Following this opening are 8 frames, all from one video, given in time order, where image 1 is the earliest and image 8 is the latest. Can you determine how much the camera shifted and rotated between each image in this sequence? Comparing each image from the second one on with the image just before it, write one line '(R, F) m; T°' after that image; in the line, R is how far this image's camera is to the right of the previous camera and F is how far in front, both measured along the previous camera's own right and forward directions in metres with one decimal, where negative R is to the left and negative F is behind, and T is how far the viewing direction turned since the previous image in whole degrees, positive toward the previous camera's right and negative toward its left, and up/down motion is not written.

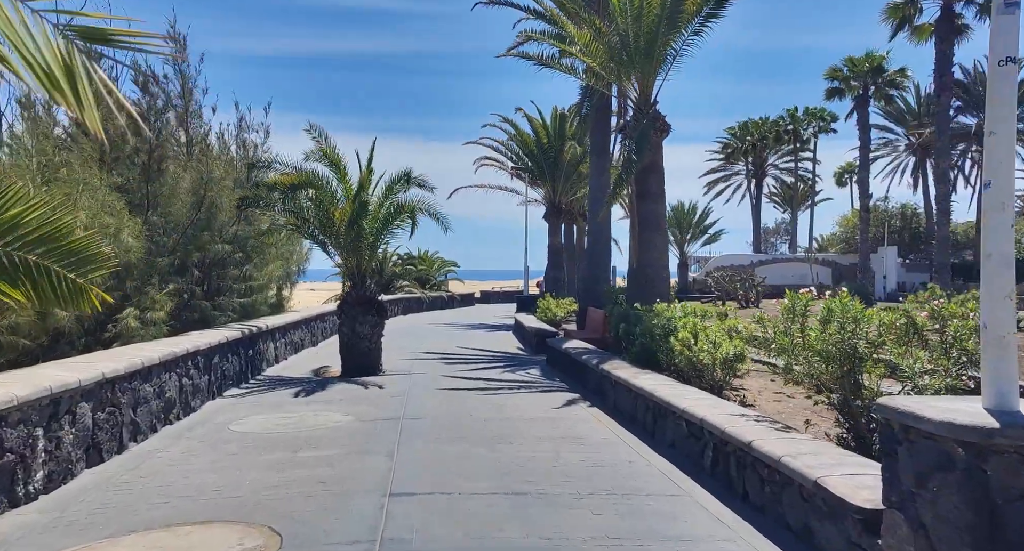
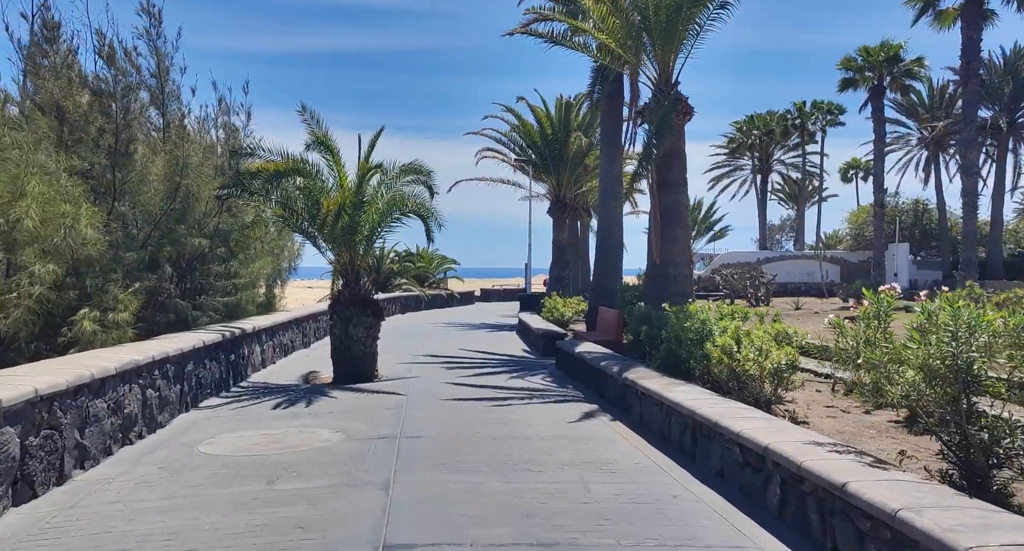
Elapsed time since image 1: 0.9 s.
(-0.2, +1.1) m; 0°
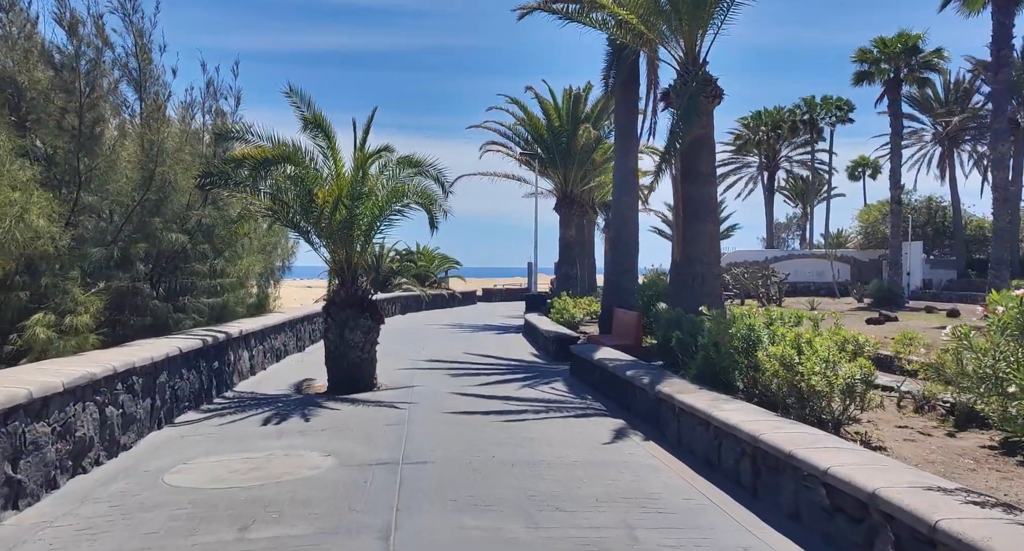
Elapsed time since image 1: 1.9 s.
(-0.2, +1.1) m; 0°
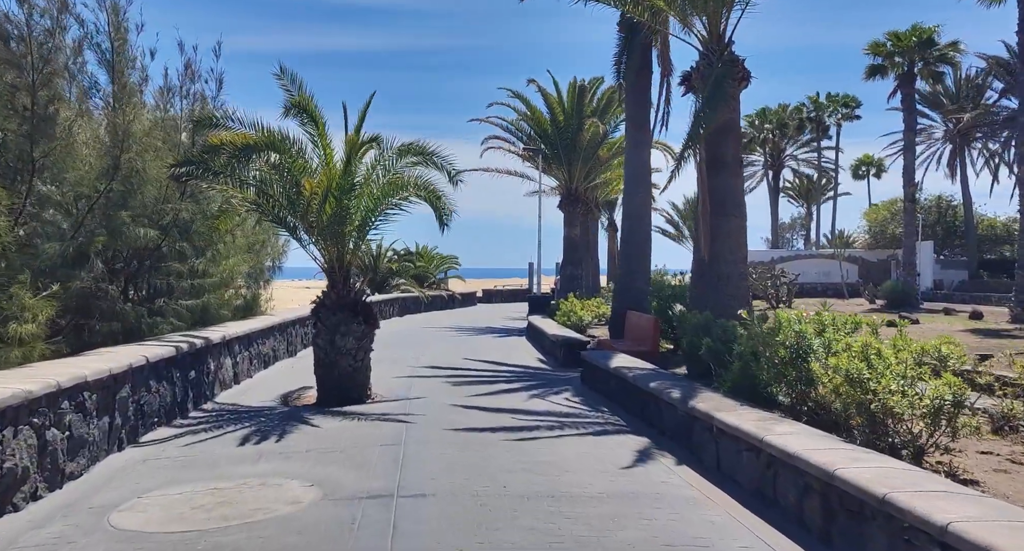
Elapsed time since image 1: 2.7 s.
(-0.1, +1.0) m; 0°
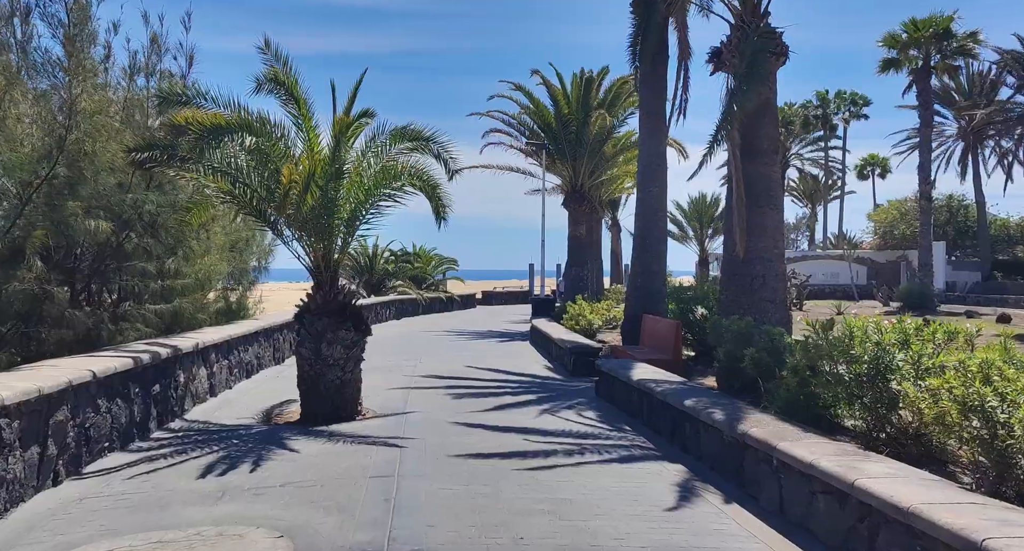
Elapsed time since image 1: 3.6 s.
(-0.1, +1.1) m; 0°
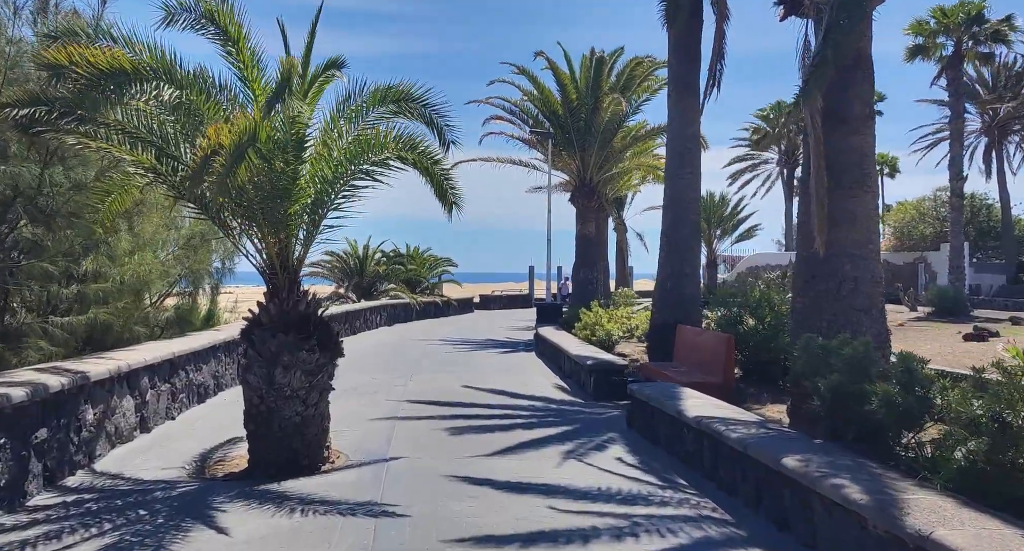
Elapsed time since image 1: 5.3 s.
(-0.2, +2.1) m; 0°
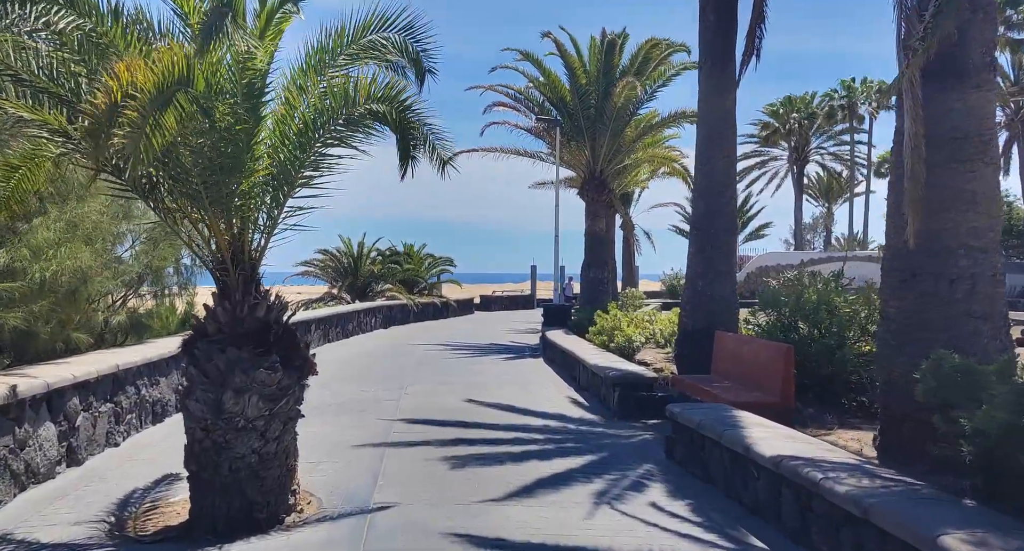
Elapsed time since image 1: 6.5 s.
(-0.2, +1.5) m; 0°
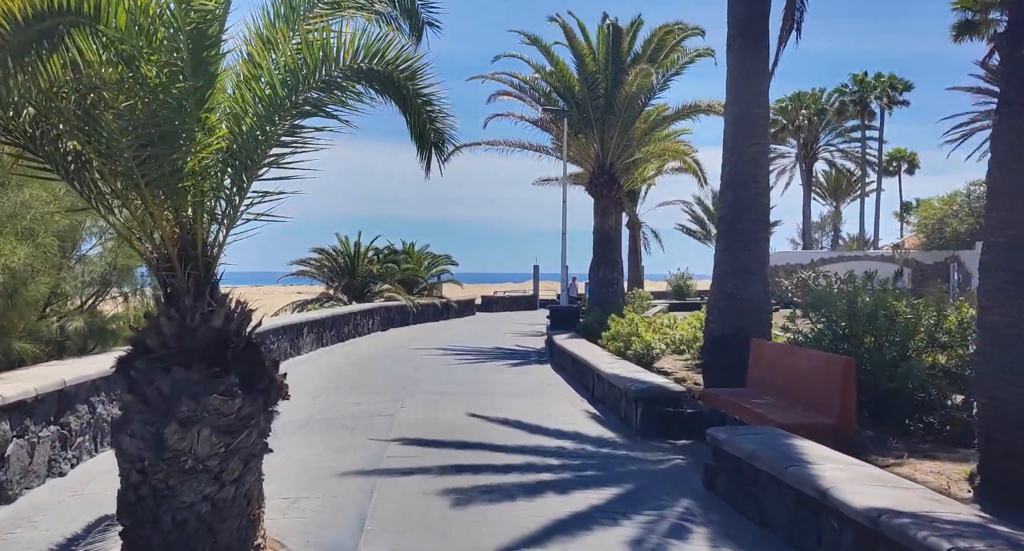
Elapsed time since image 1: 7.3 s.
(-0.1, +1.0) m; 0°
